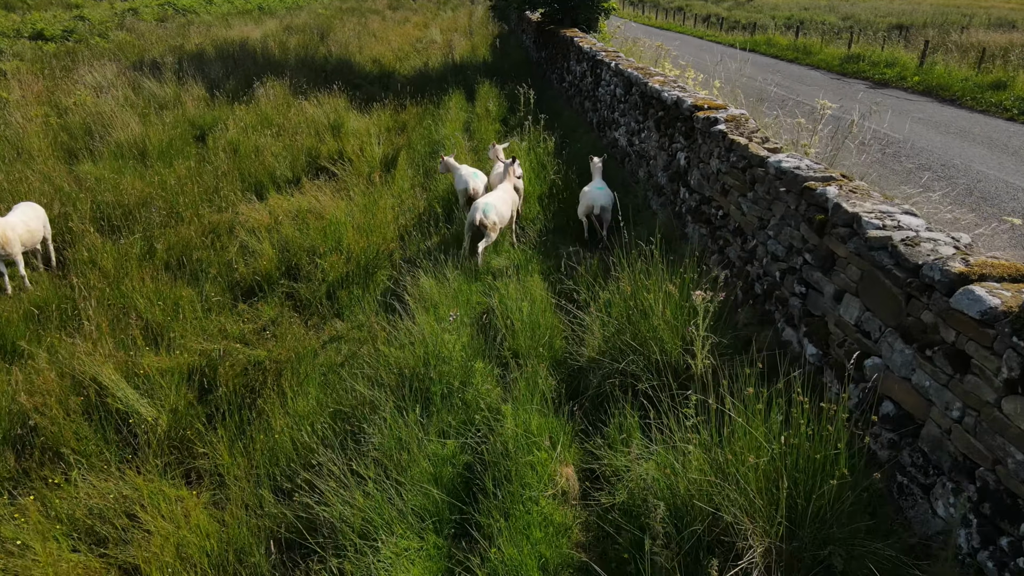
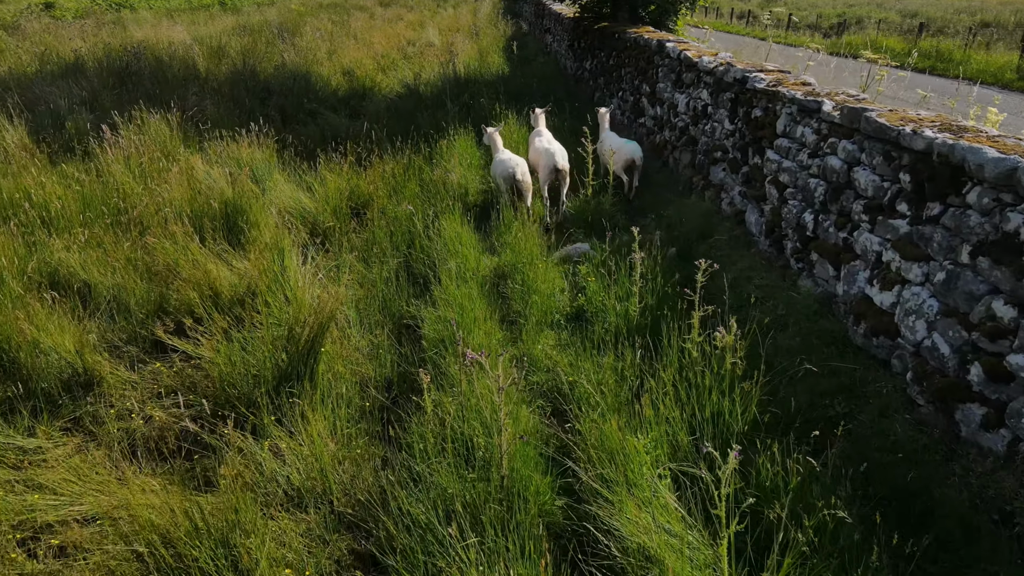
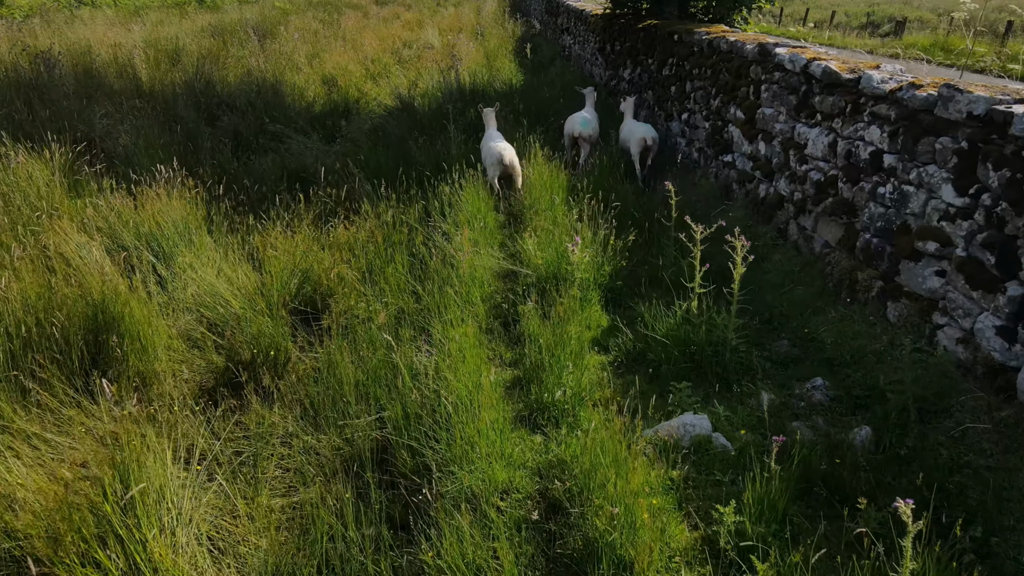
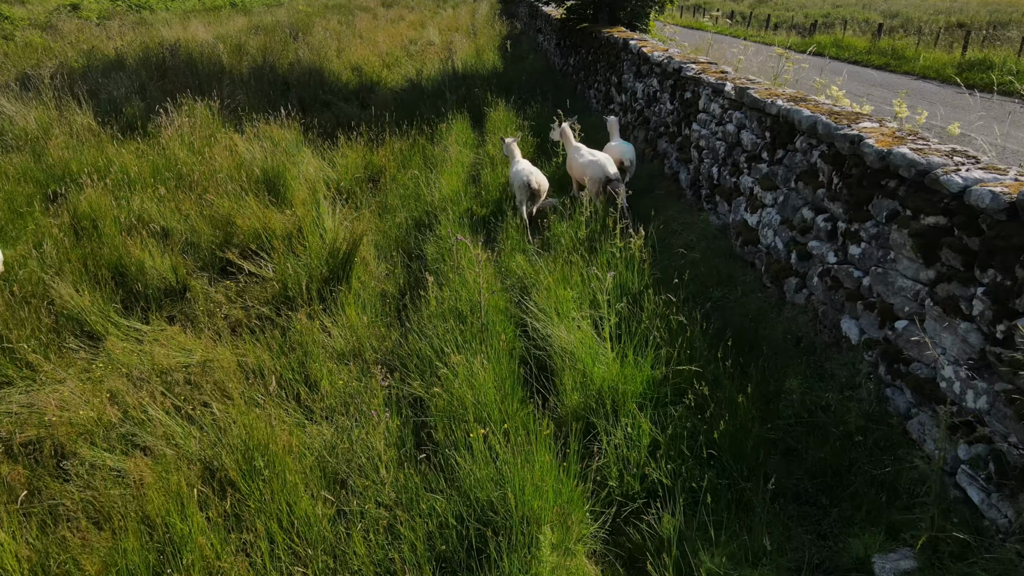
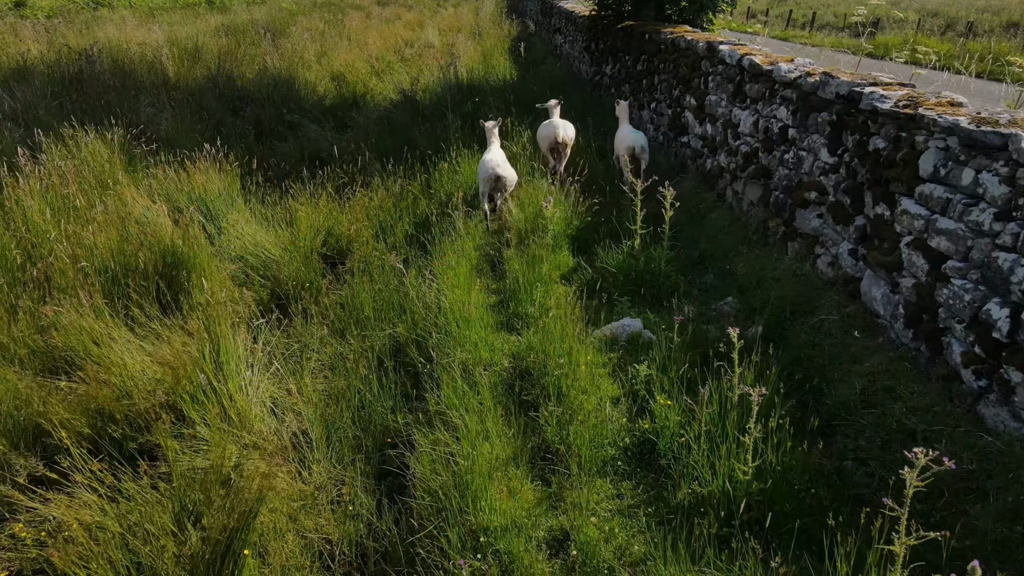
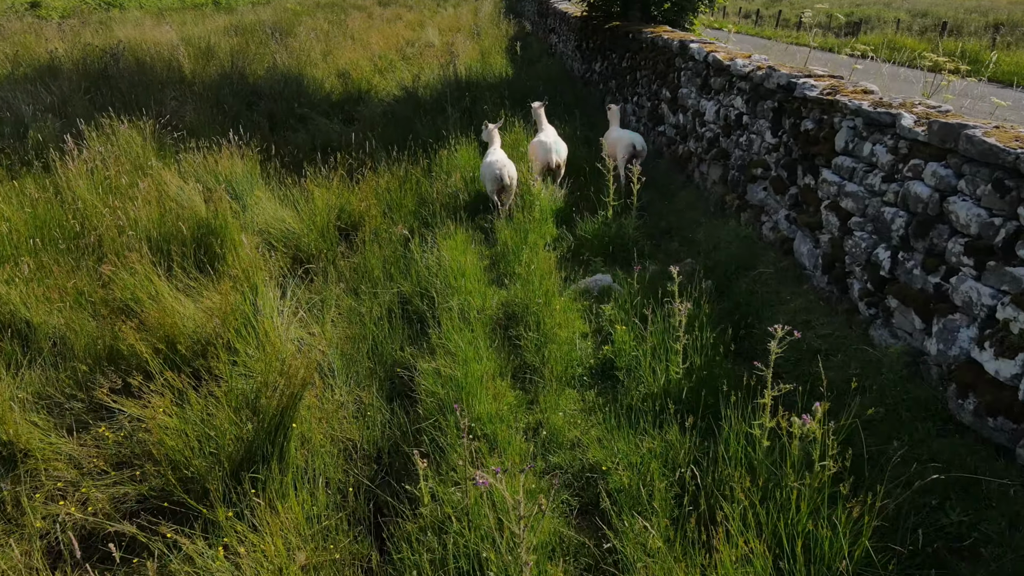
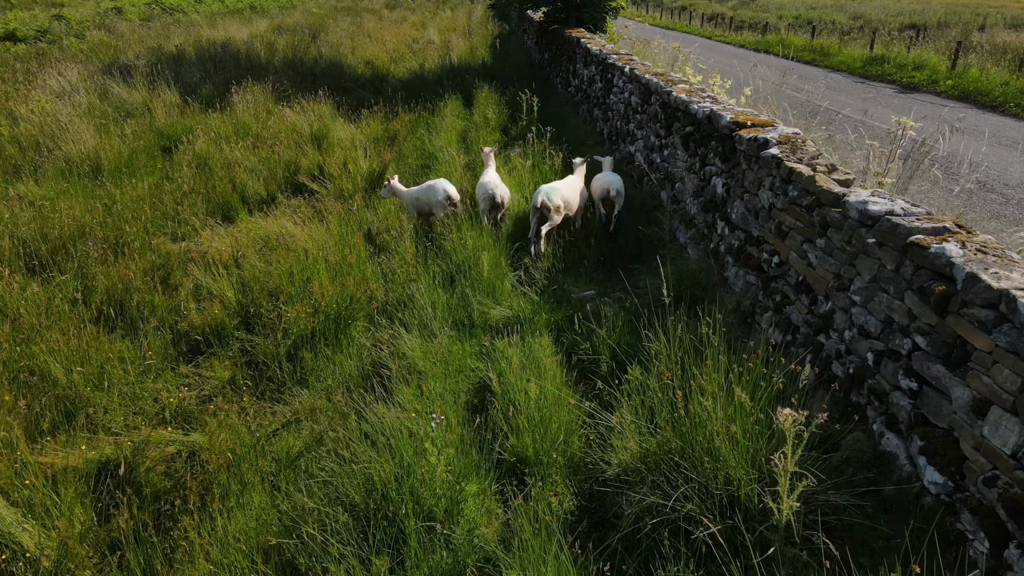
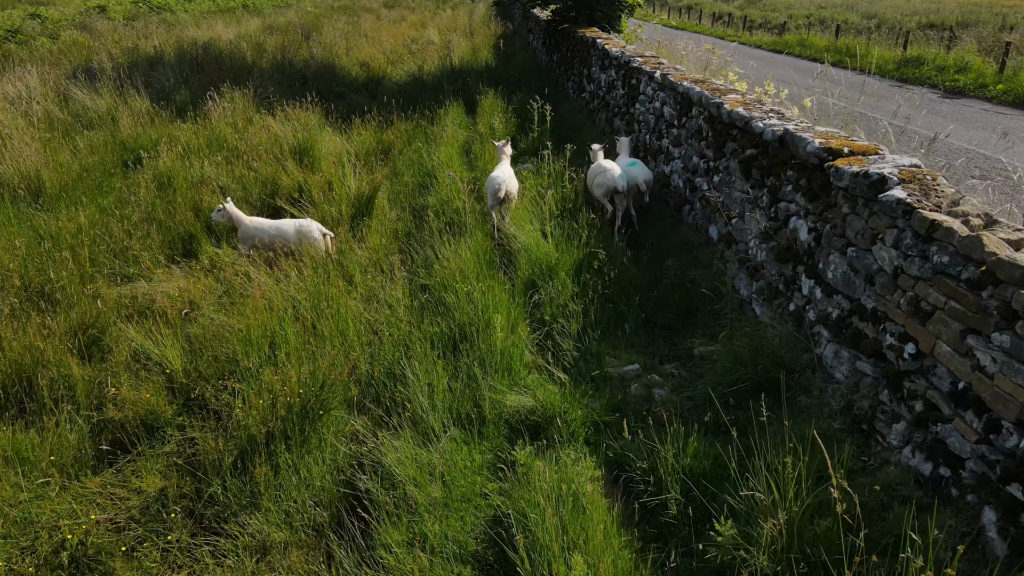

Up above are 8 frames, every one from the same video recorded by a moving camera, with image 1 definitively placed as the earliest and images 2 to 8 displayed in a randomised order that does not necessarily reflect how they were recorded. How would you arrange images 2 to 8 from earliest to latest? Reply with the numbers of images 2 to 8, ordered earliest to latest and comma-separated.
7, 8, 4, 2, 6, 5, 3
